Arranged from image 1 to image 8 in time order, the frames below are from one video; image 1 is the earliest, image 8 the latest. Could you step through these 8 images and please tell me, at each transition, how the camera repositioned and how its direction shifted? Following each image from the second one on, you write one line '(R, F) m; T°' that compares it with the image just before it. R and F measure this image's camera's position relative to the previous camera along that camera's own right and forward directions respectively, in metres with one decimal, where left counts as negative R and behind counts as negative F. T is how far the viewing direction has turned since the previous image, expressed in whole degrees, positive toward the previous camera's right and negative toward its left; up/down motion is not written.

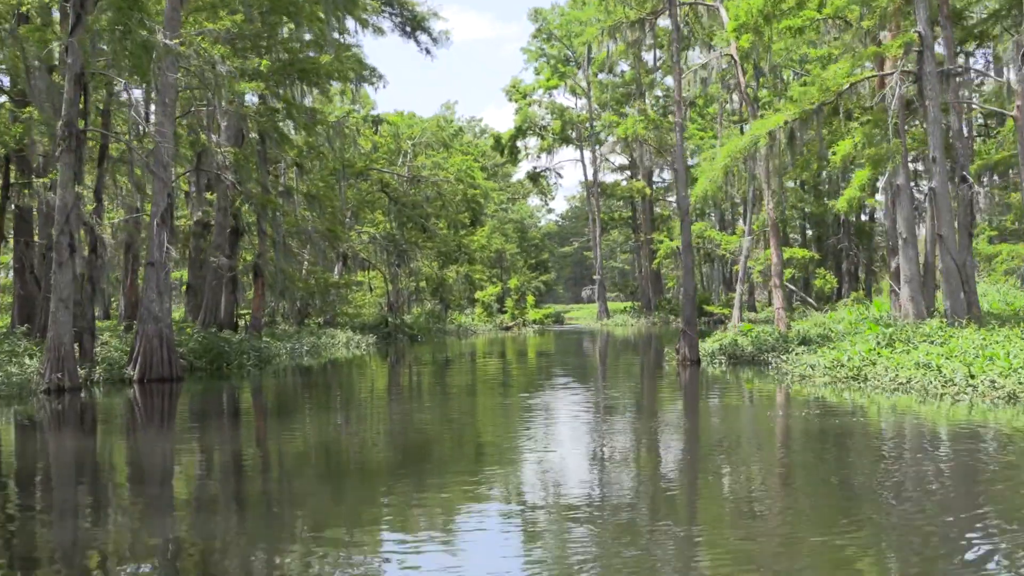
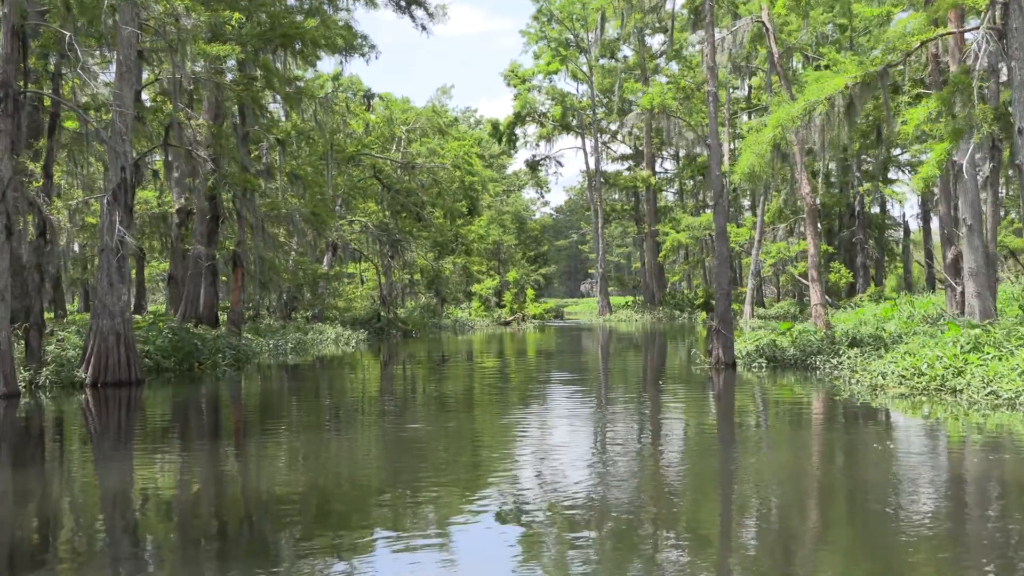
(-0.2, +1.4) m; 0°
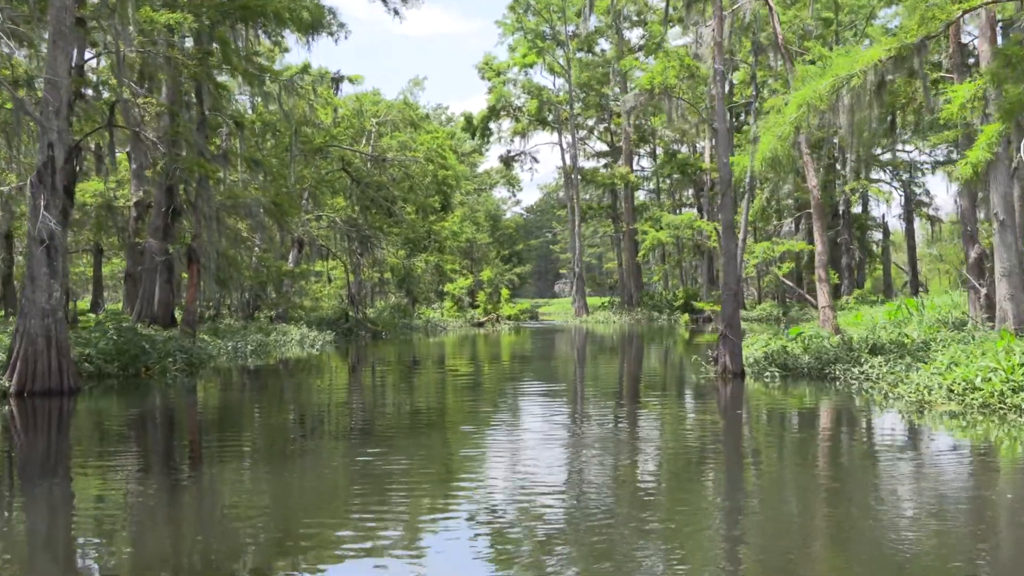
(-0.2, +1.1) m; +2°
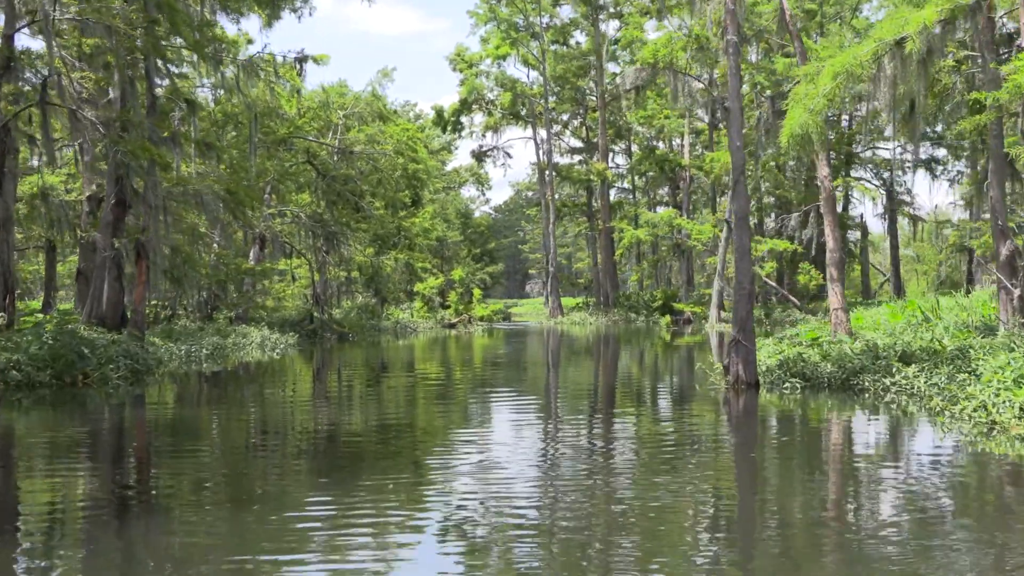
(-0.2, +1.1) m; +2°
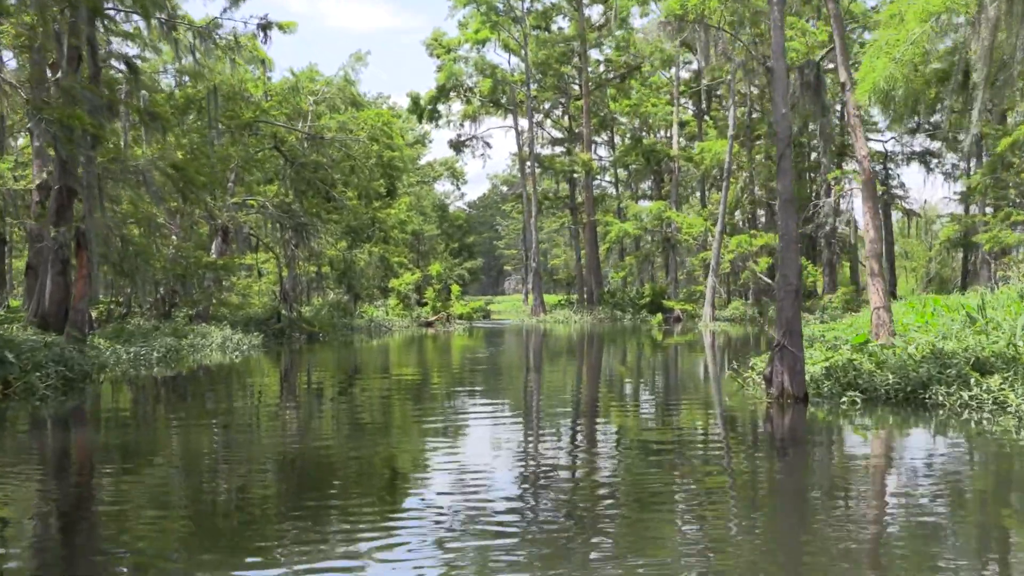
(-0.2, +1.4) m; +2°
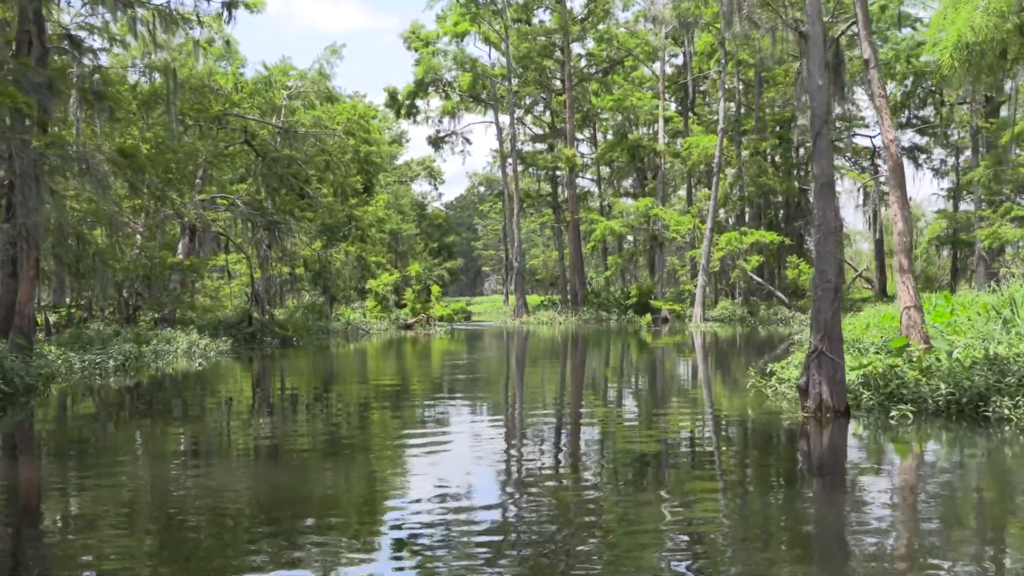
(-0.2, +0.9) m; +2°
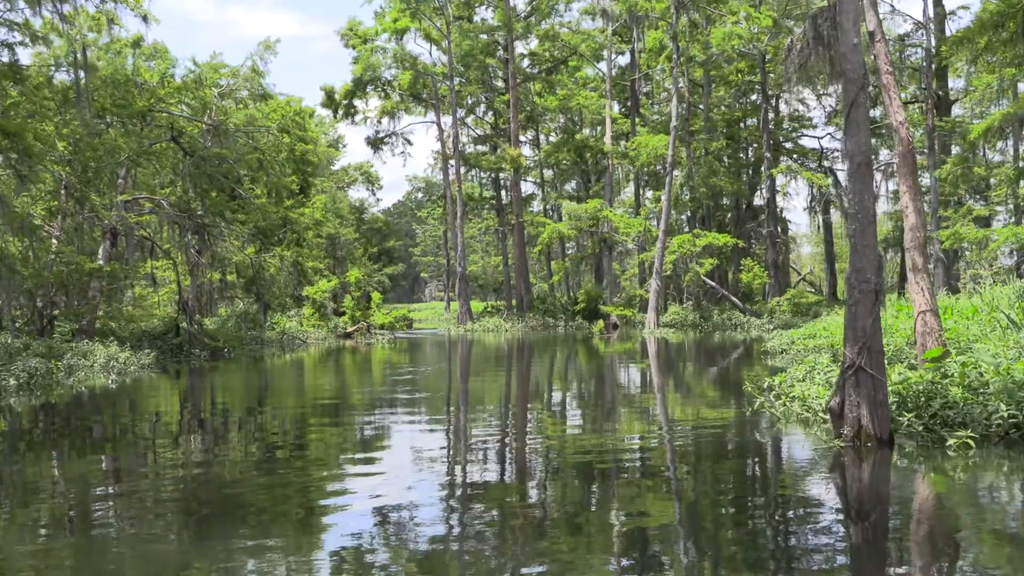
(-0.3, +1.0) m; +4°
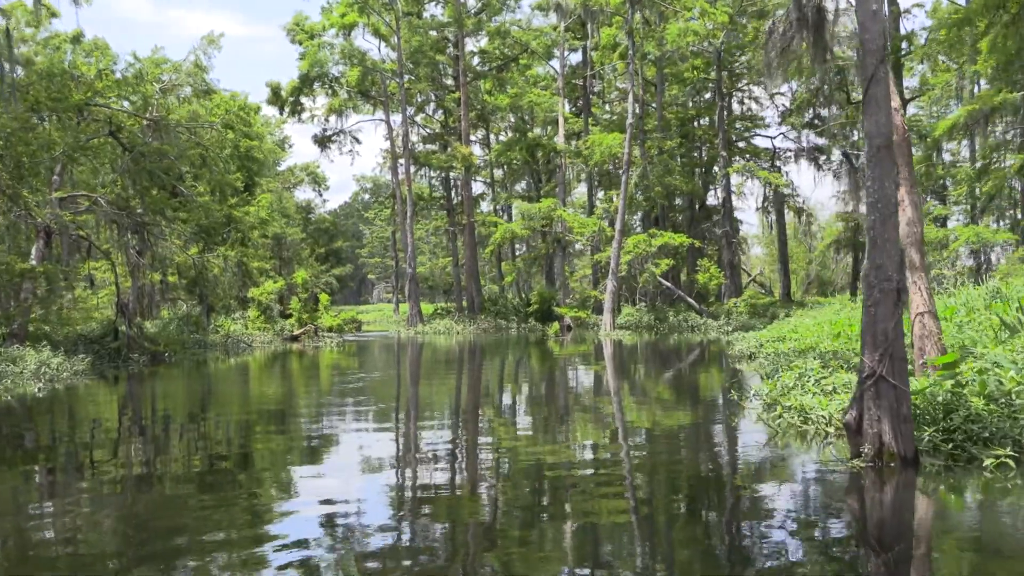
(-0.2, +0.5) m; +4°
